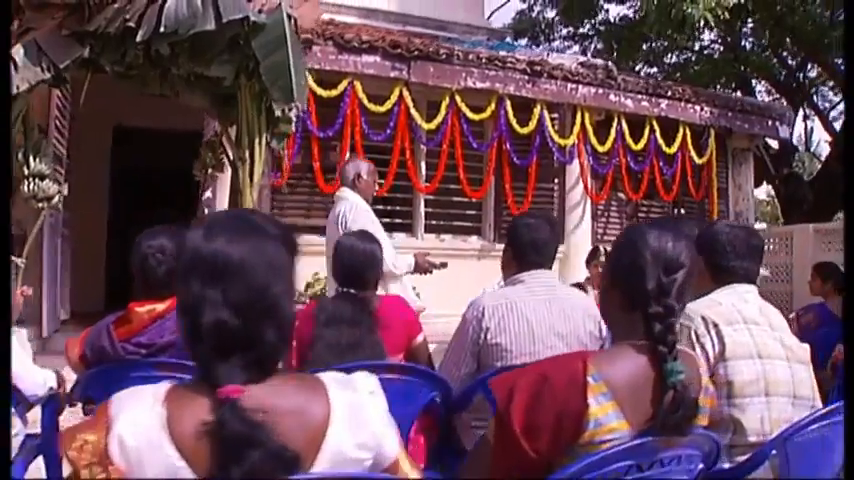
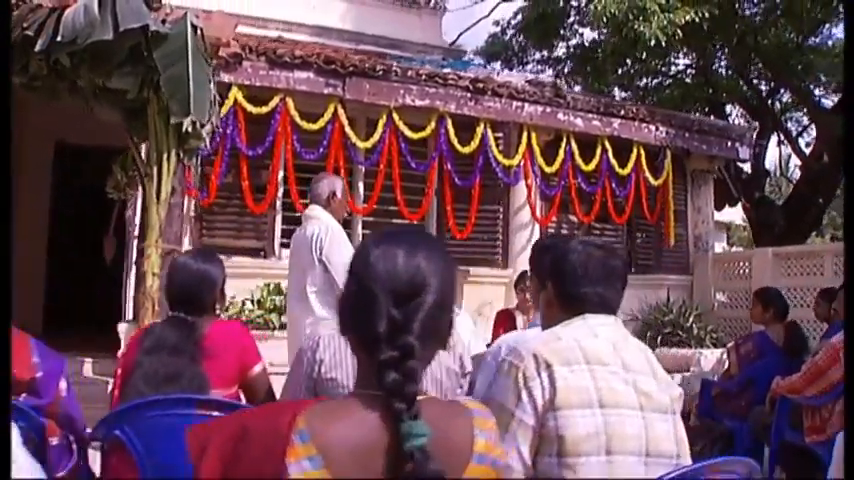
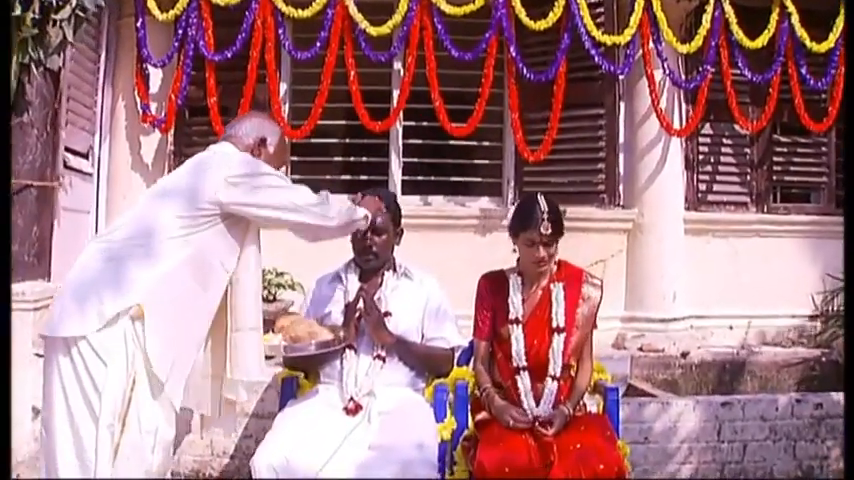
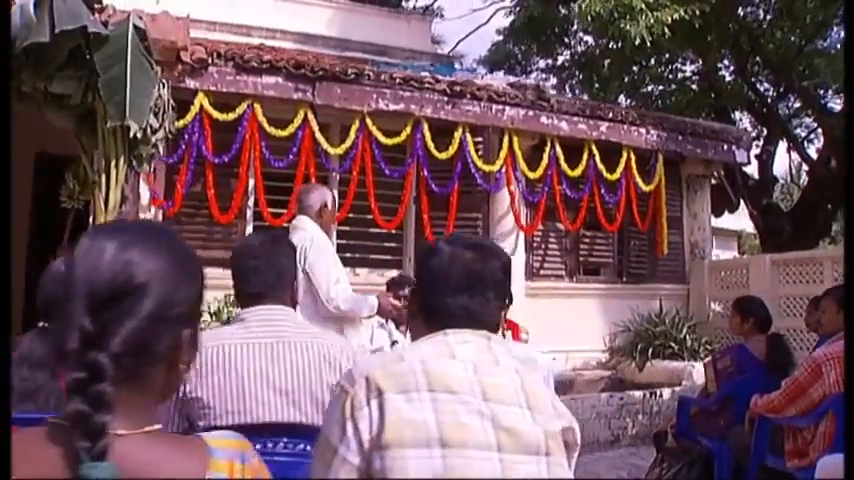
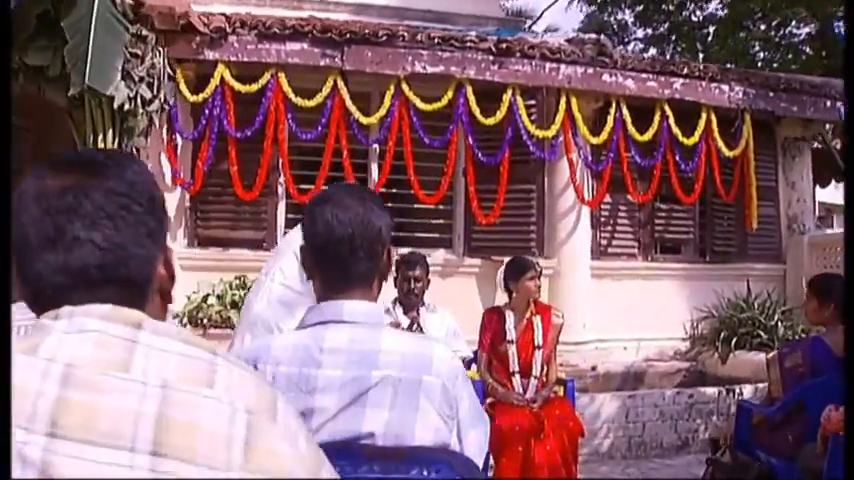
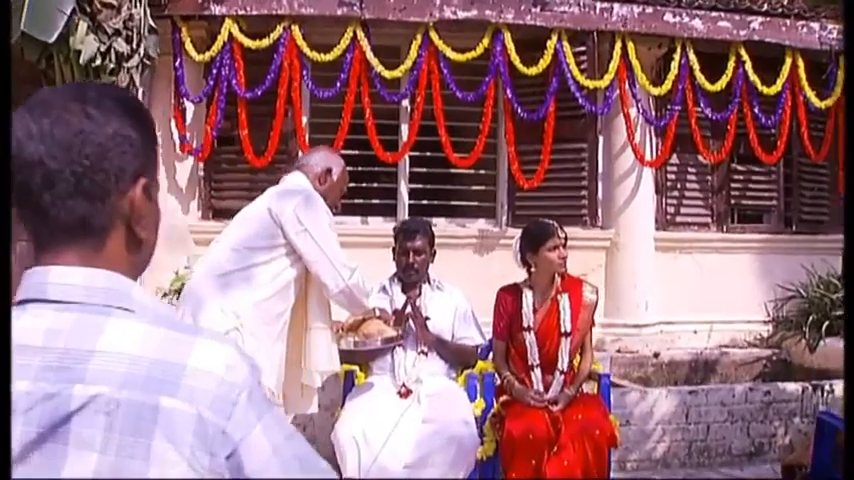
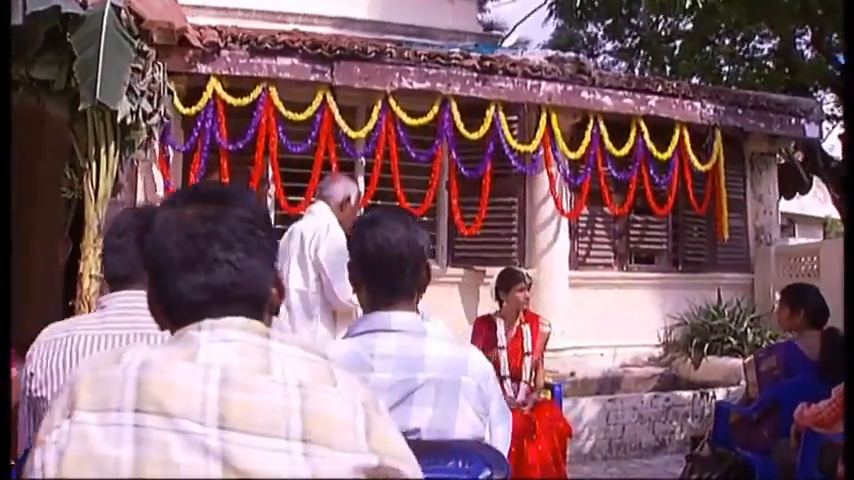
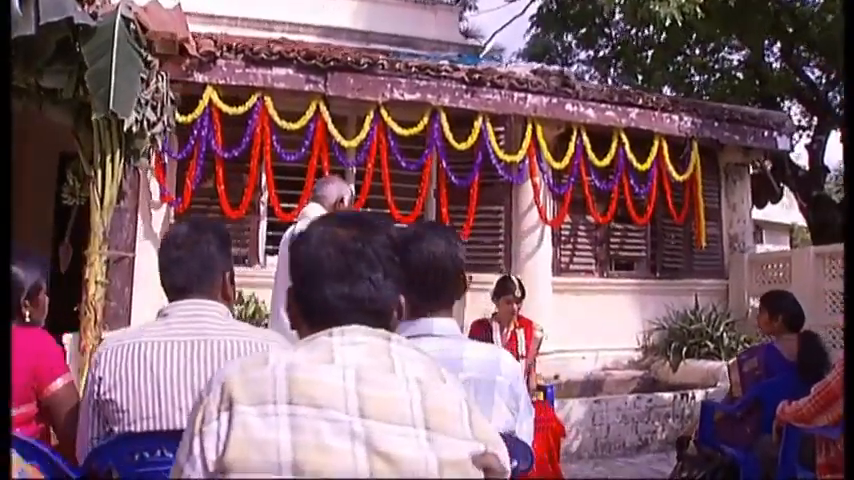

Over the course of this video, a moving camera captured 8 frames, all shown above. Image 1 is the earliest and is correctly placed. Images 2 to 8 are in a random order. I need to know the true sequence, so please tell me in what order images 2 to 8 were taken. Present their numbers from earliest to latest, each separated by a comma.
2, 4, 8, 7, 5, 6, 3
